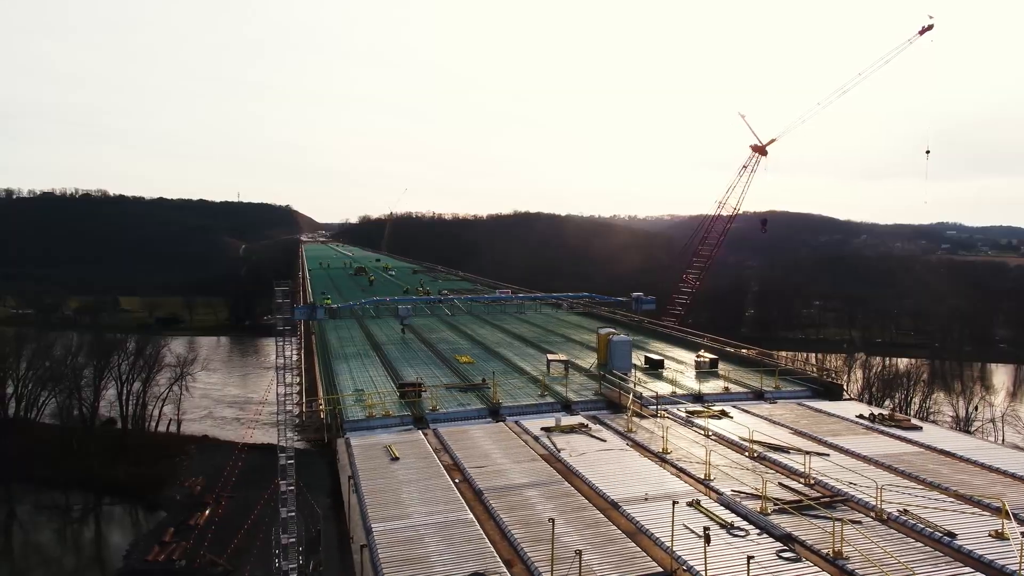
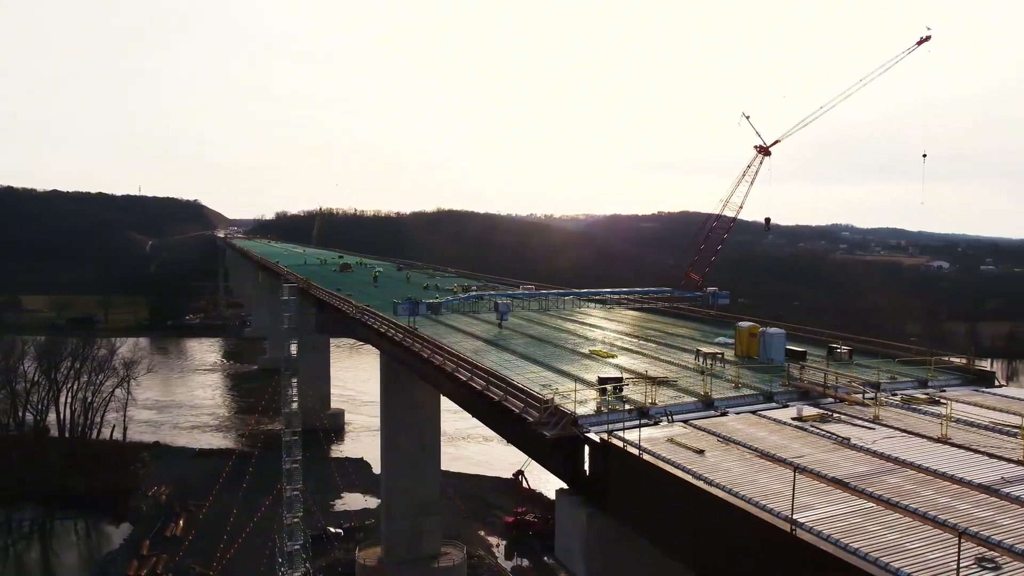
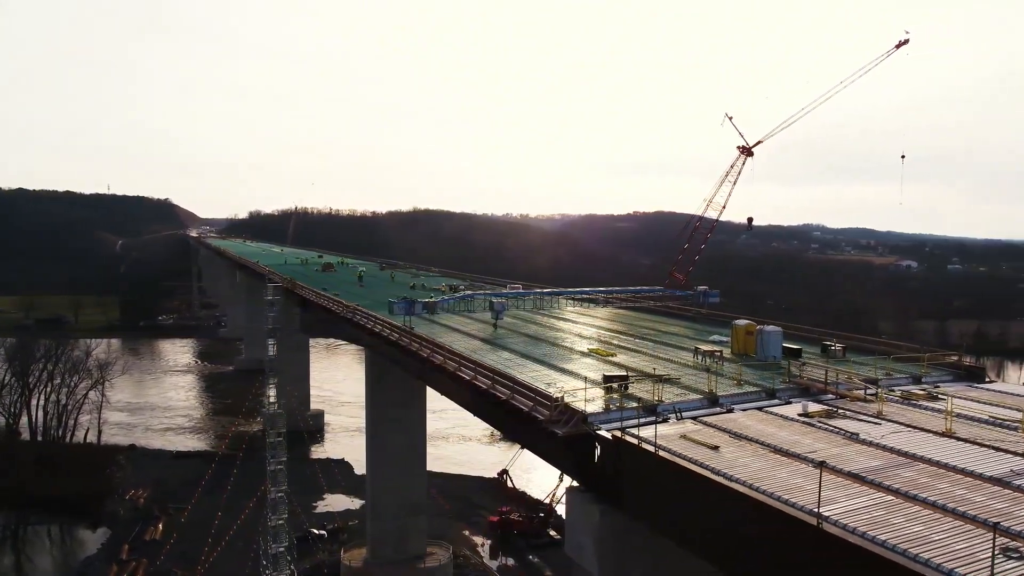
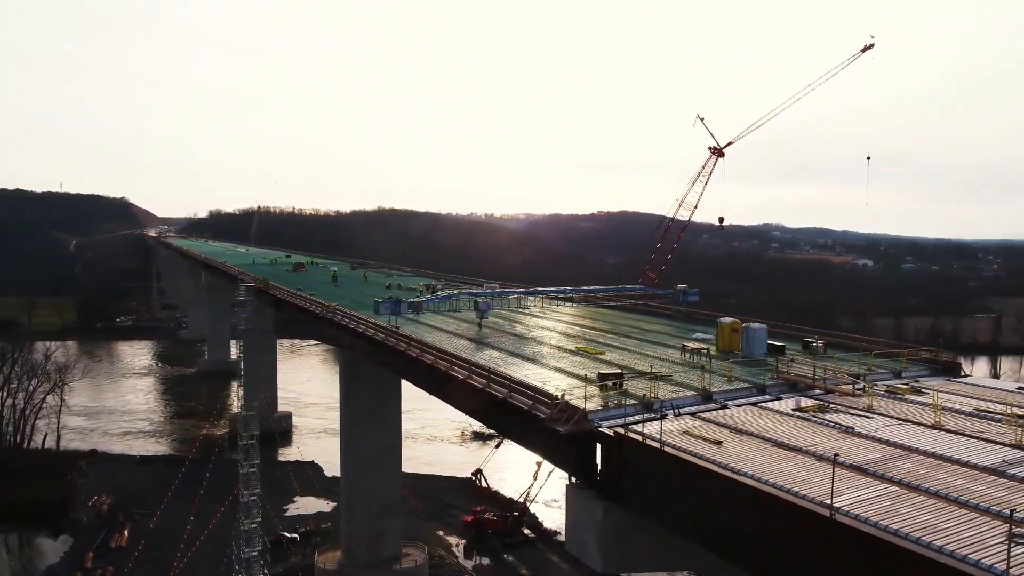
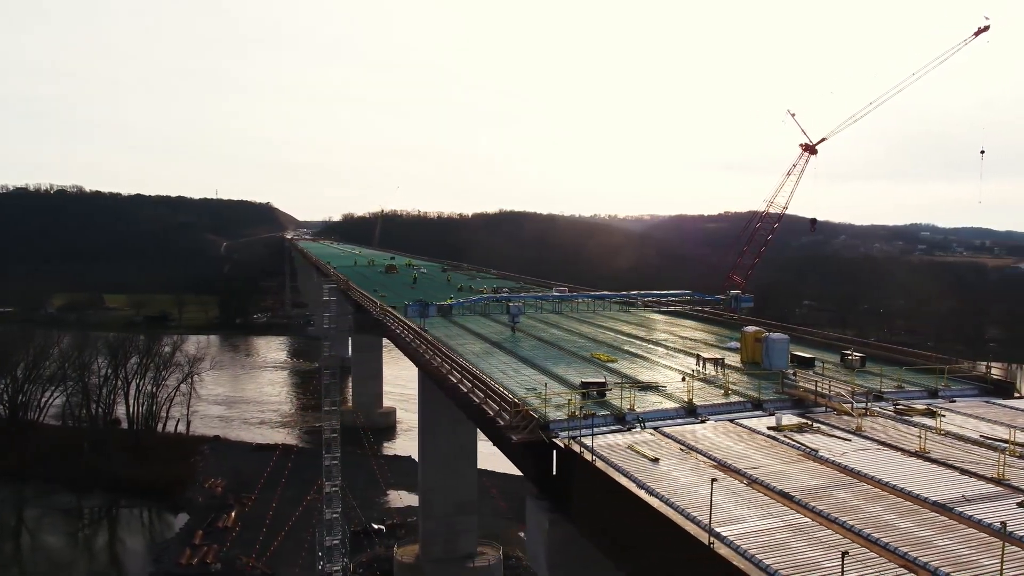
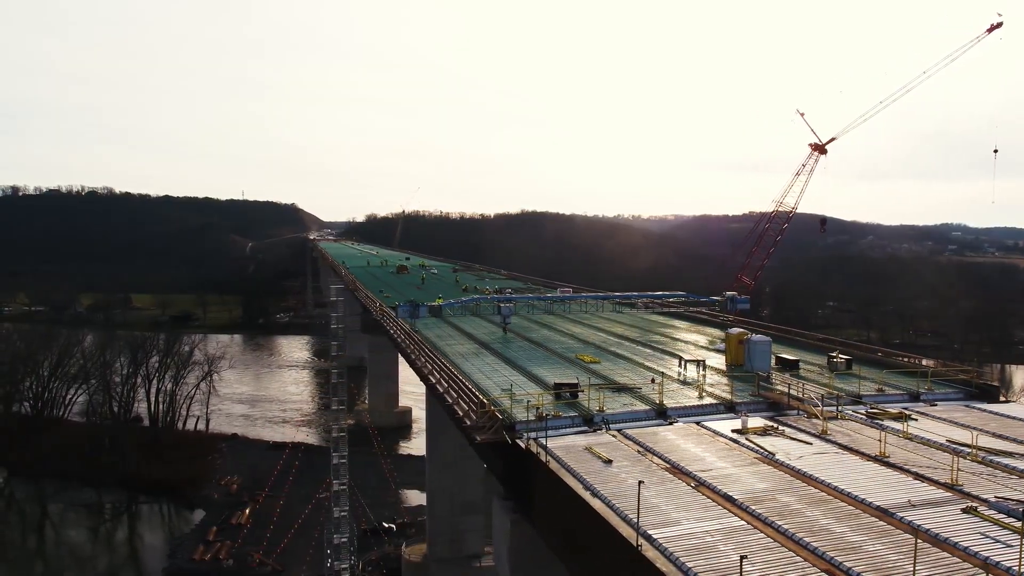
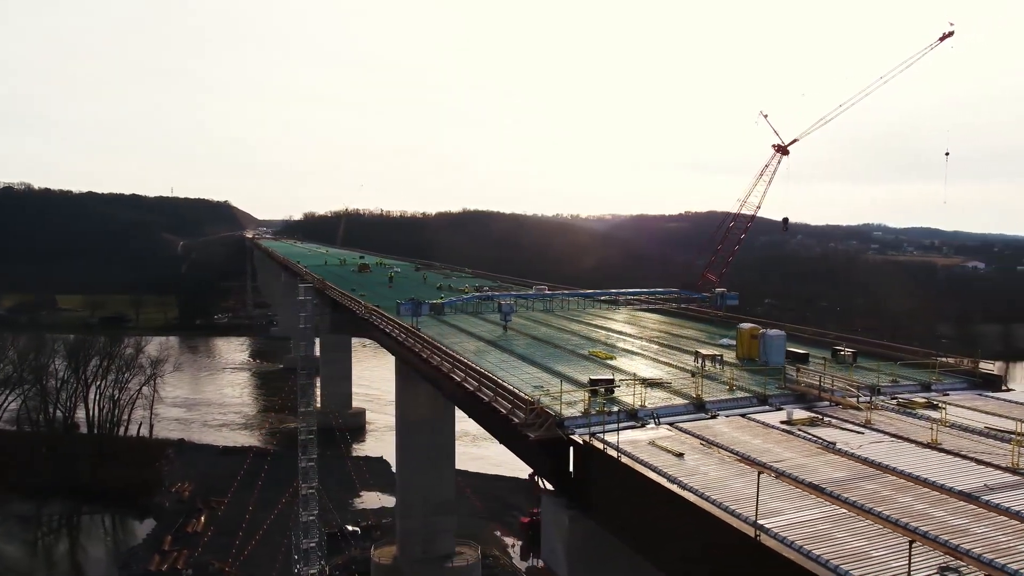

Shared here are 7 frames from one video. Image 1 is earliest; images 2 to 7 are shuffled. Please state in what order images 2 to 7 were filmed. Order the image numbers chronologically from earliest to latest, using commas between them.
6, 5, 7, 2, 3, 4
